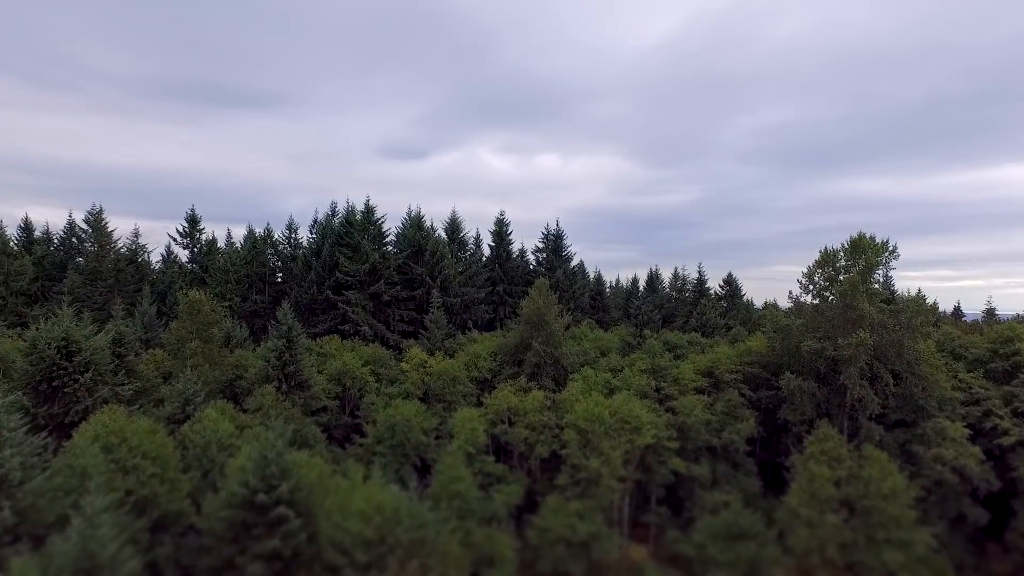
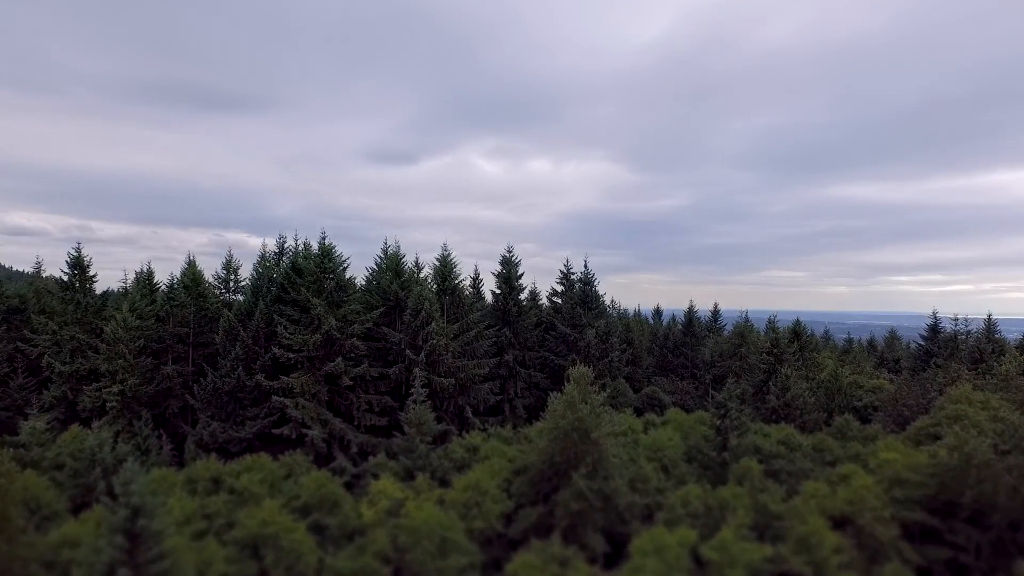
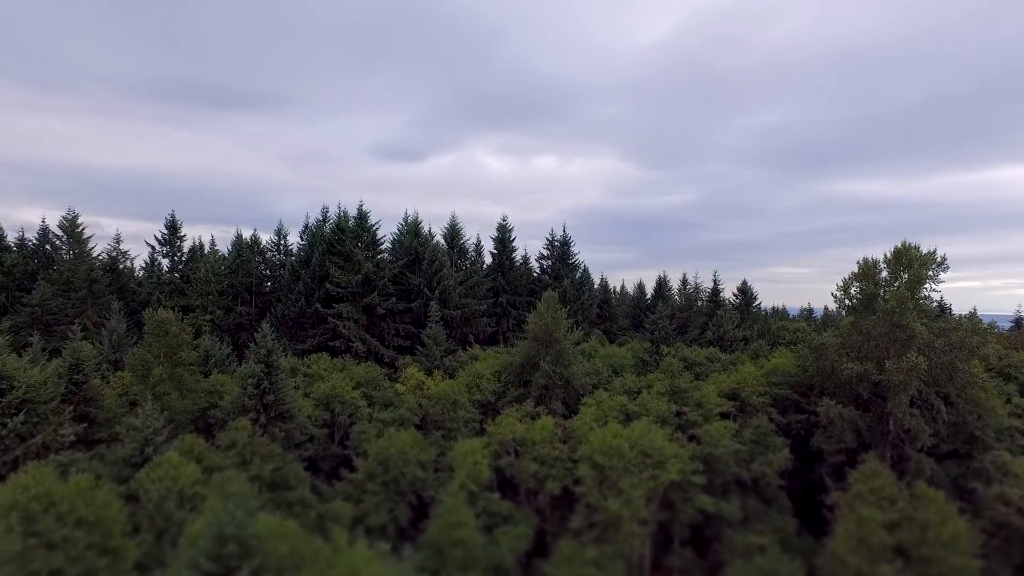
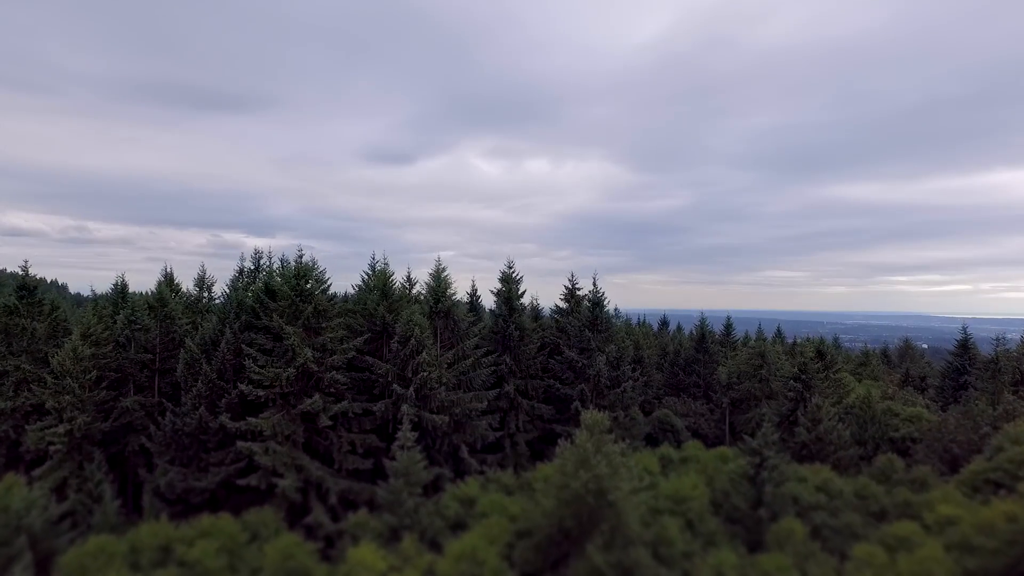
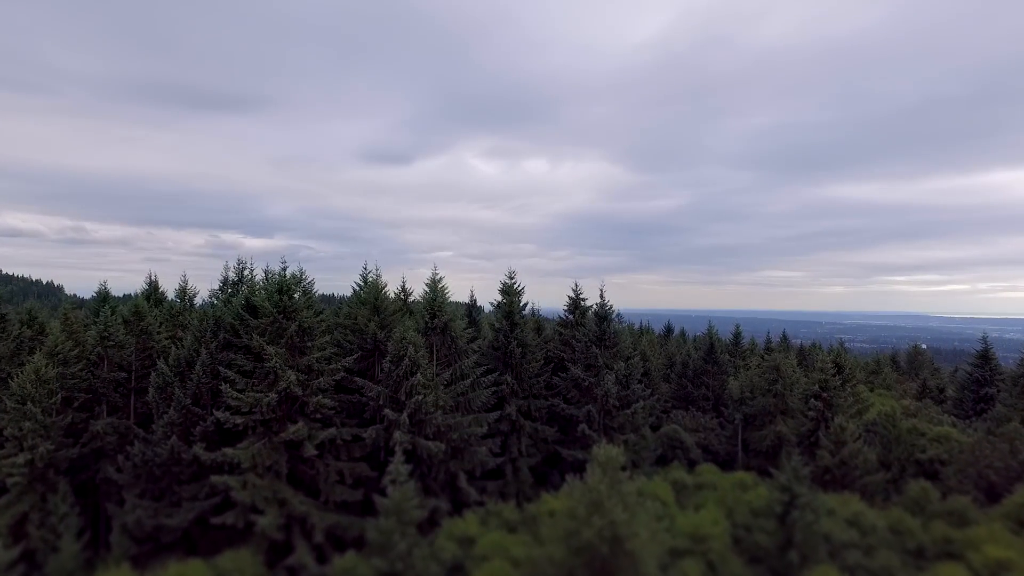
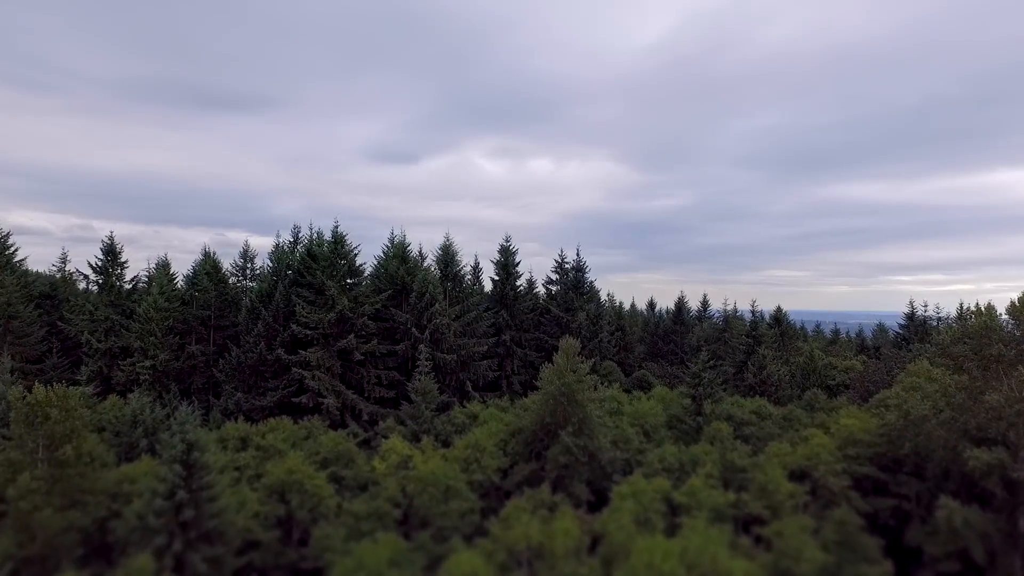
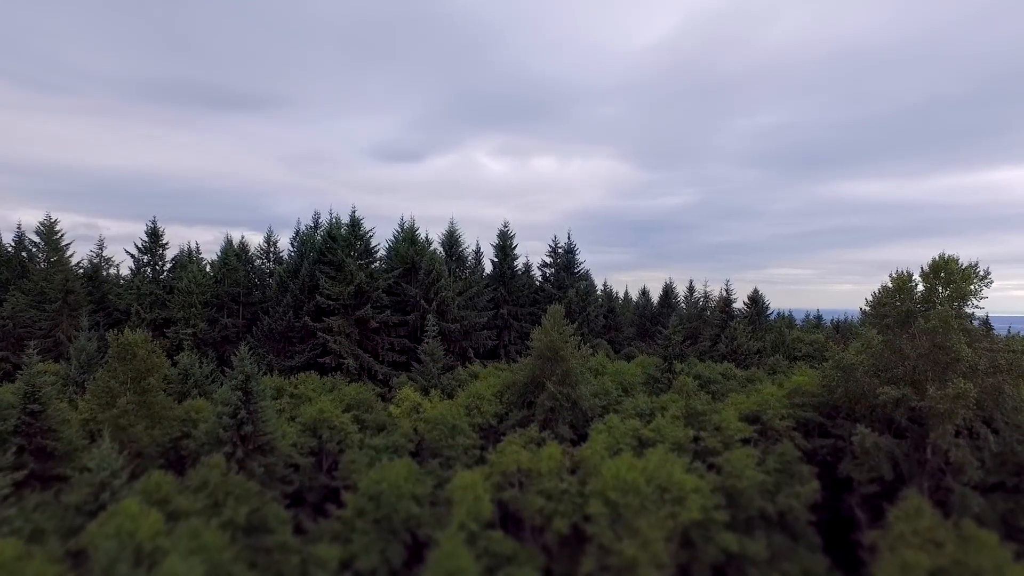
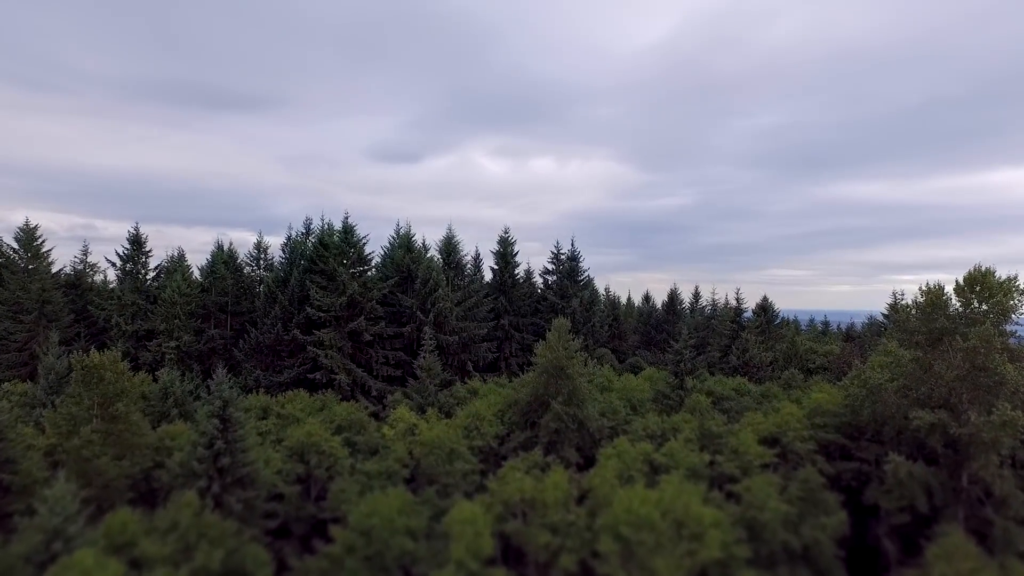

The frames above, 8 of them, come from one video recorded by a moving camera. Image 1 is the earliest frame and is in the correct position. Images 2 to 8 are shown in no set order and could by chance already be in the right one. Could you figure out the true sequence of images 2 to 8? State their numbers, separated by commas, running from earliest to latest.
3, 7, 8, 6, 2, 4, 5
